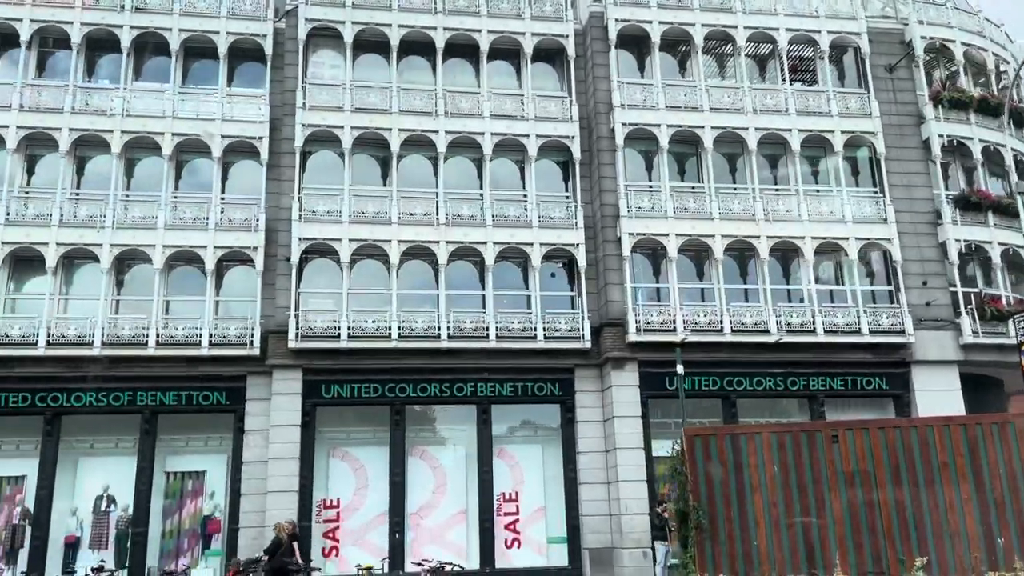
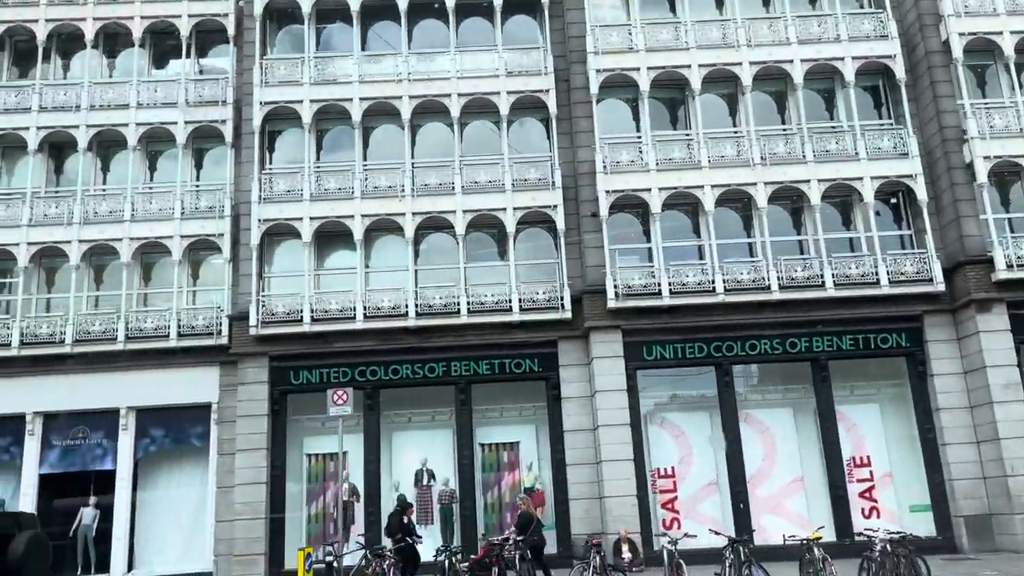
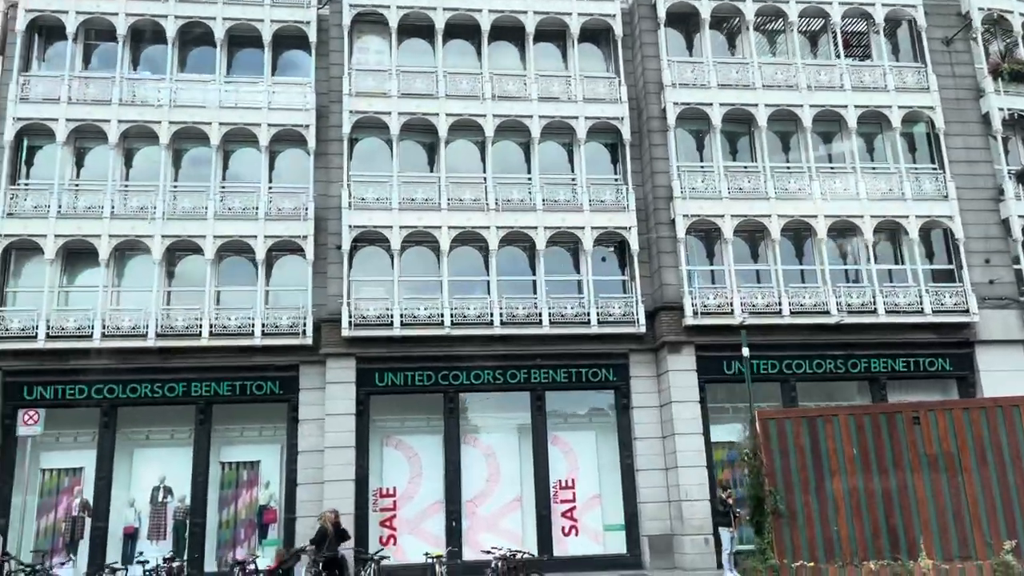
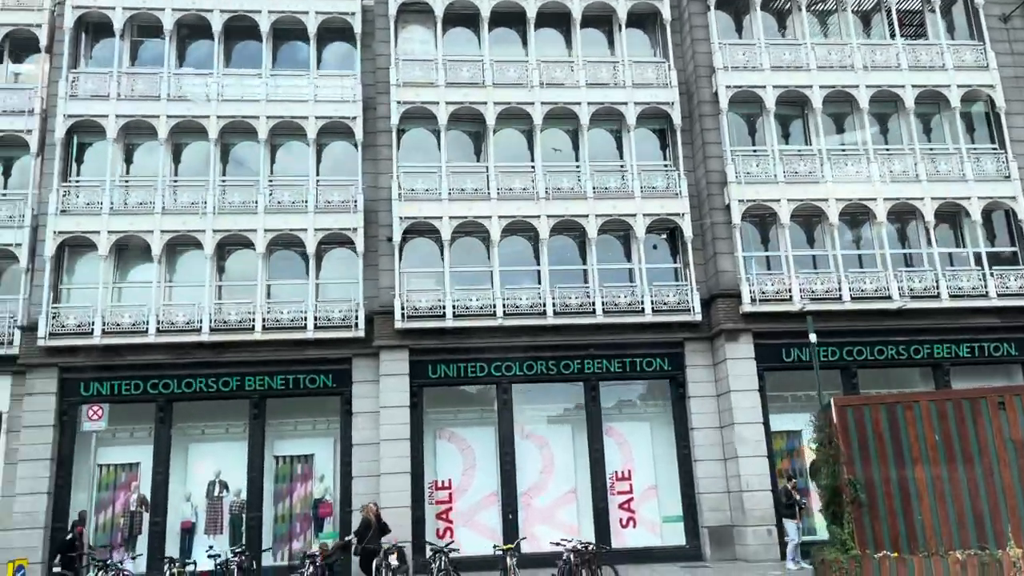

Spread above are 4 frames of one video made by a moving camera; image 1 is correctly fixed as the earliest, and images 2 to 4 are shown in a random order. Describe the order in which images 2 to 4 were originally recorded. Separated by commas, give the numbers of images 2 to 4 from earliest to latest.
3, 4, 2
